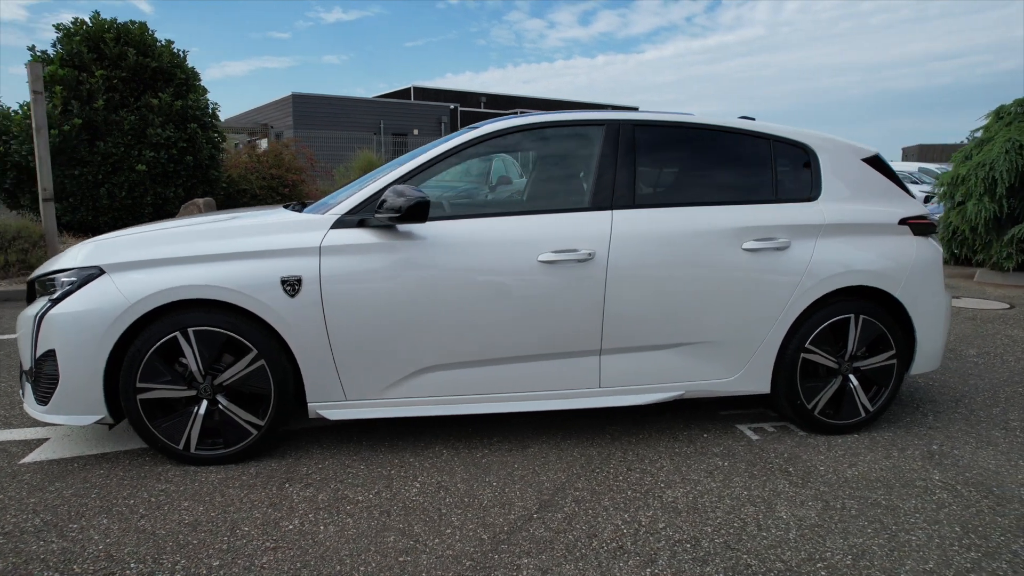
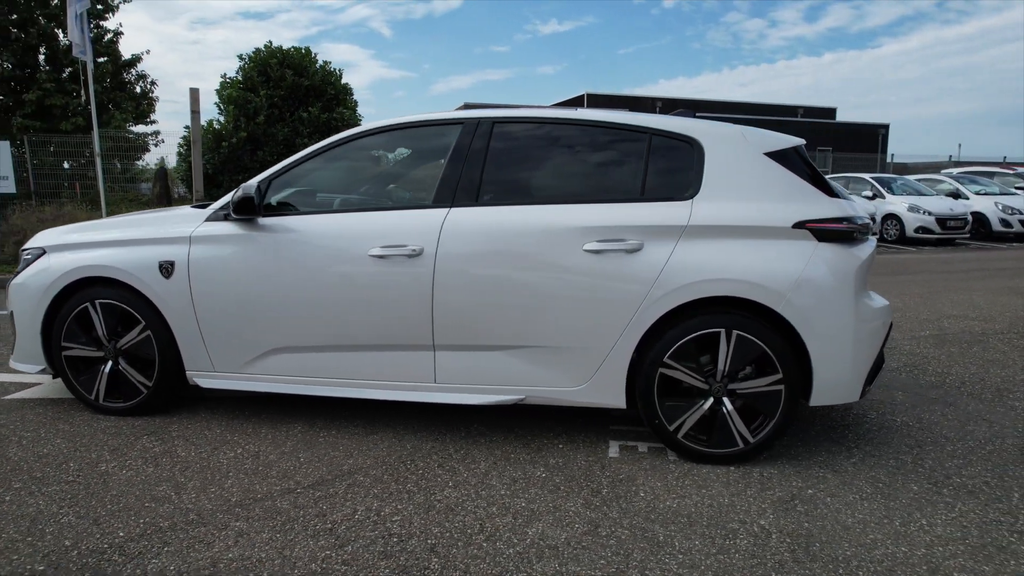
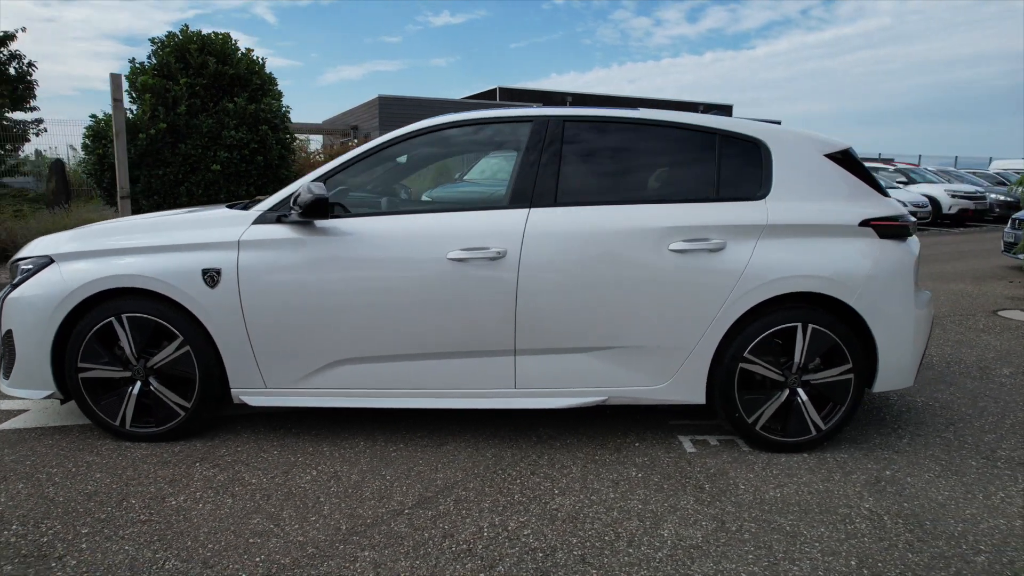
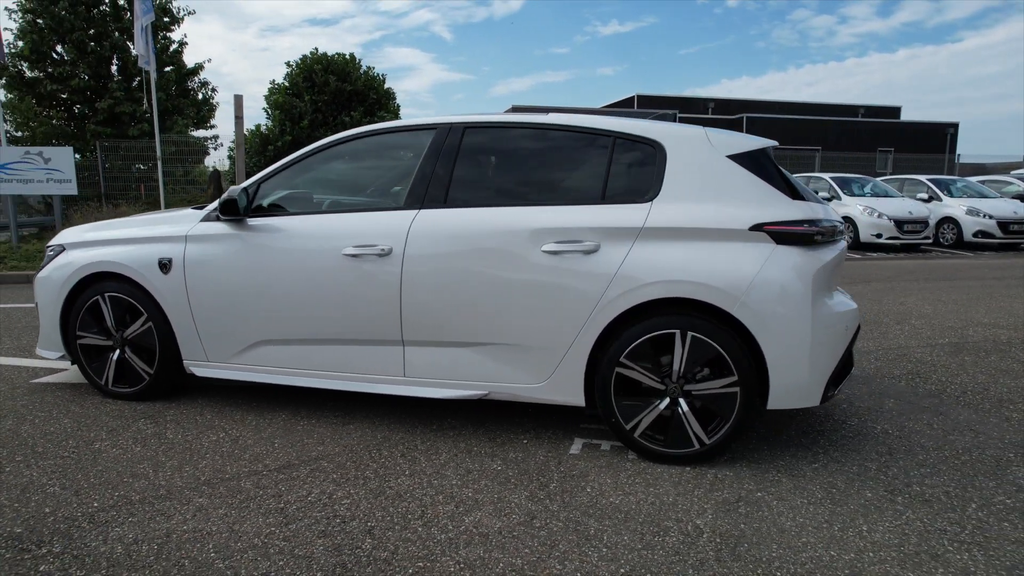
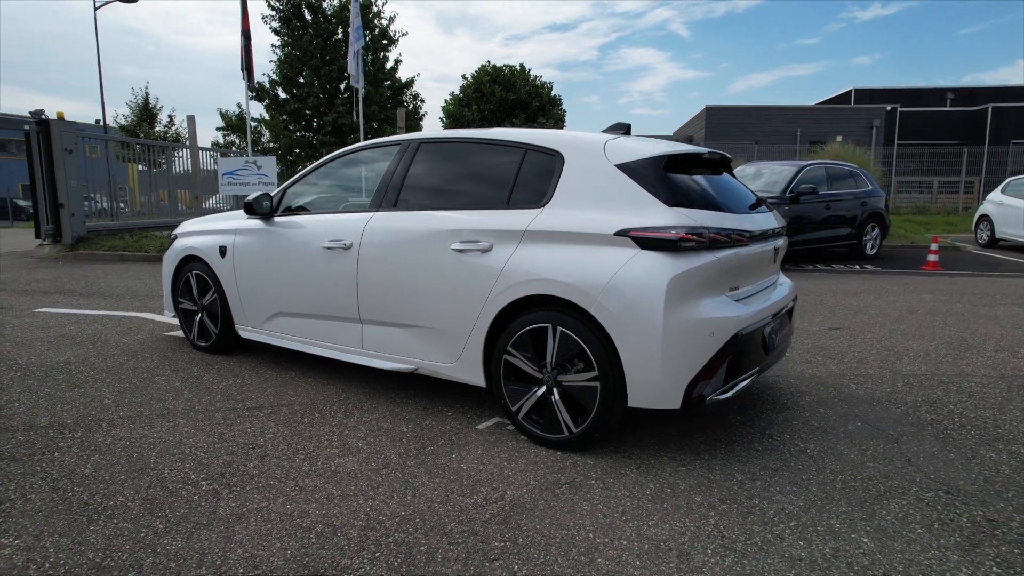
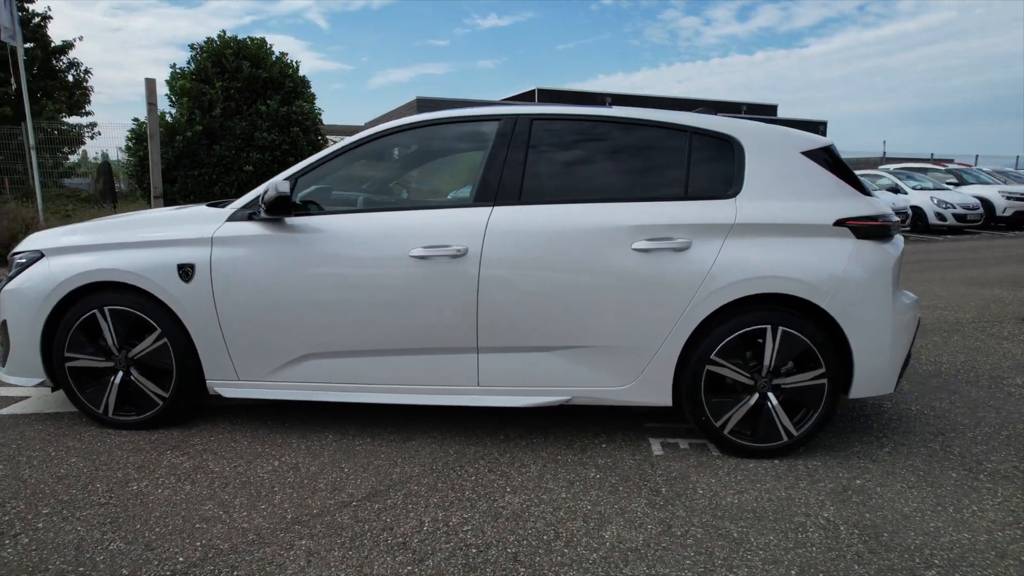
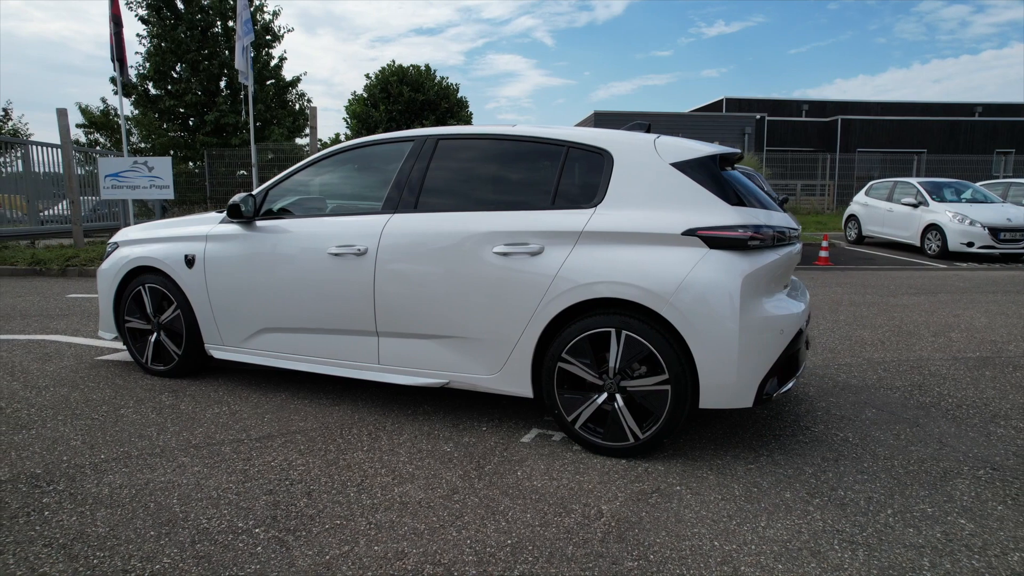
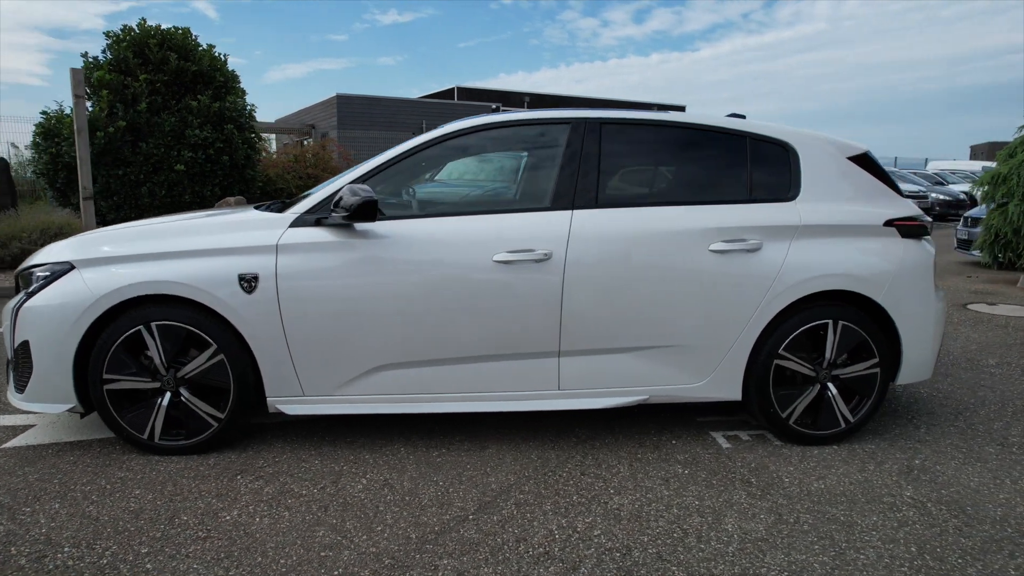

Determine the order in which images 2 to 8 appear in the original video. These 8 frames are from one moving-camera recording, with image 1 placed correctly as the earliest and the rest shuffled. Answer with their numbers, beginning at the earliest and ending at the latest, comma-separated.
8, 3, 6, 2, 4, 7, 5
